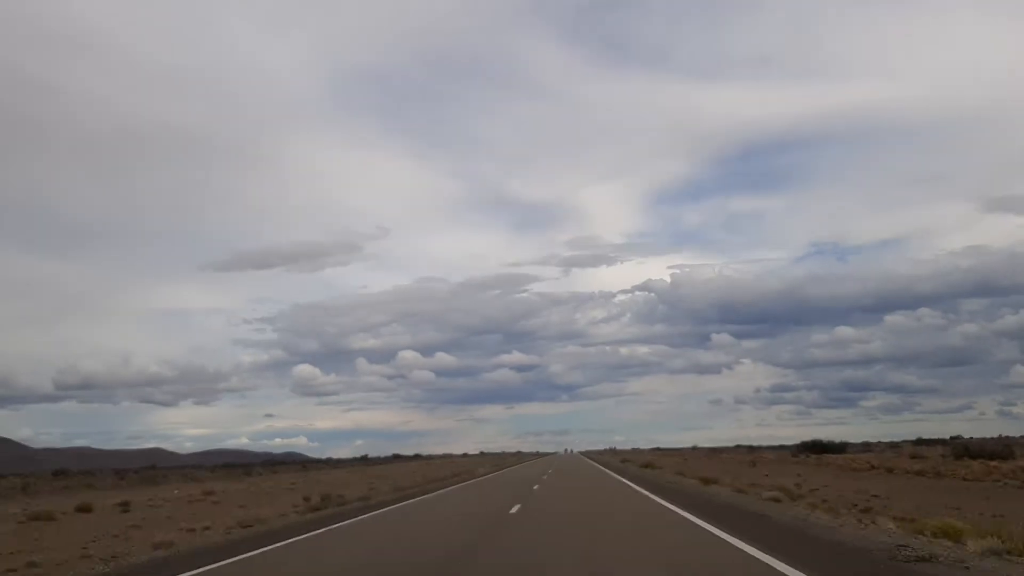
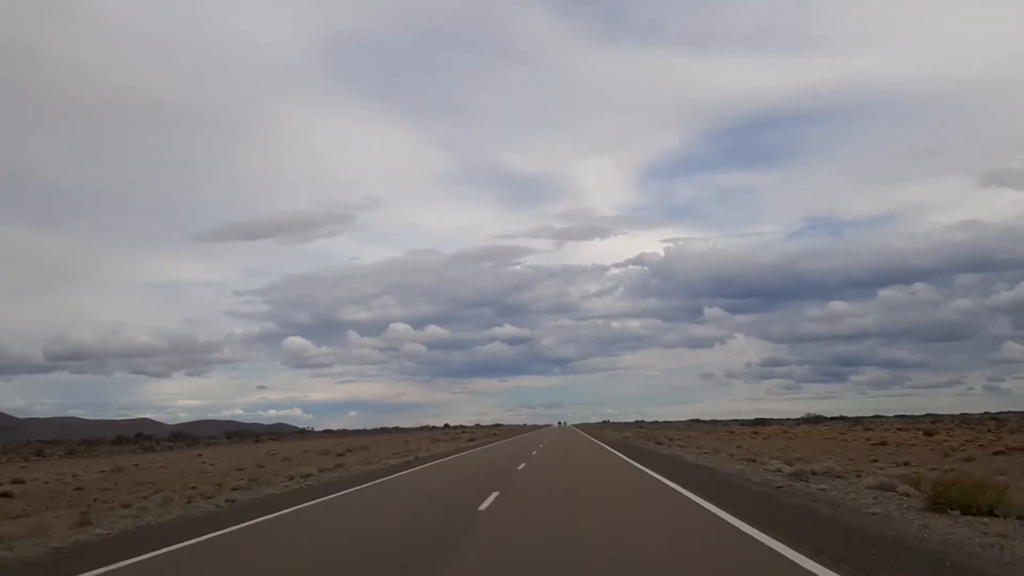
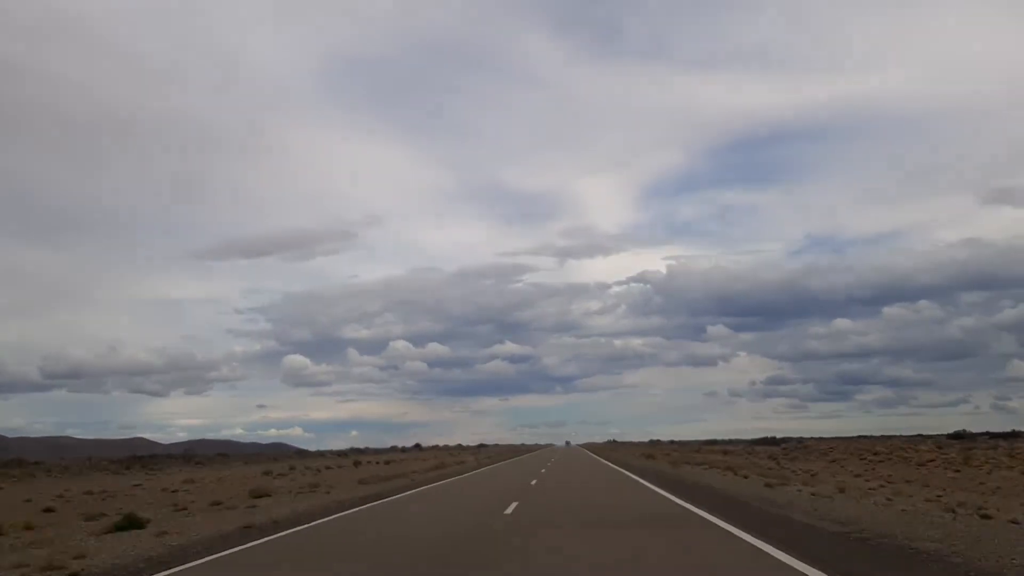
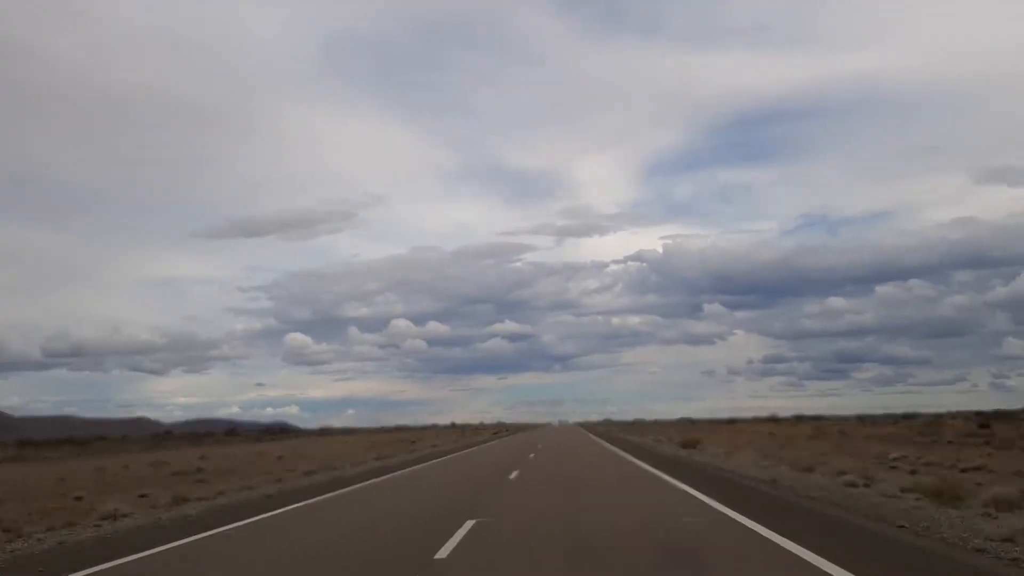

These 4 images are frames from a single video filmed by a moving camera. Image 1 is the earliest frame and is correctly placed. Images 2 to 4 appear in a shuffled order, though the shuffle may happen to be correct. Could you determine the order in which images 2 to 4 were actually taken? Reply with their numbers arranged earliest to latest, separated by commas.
4, 2, 3
